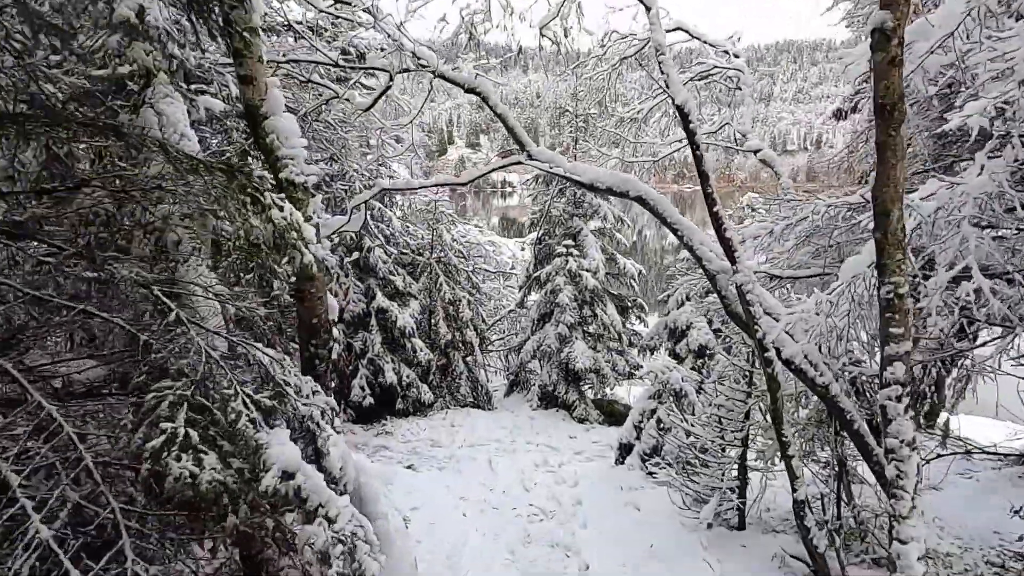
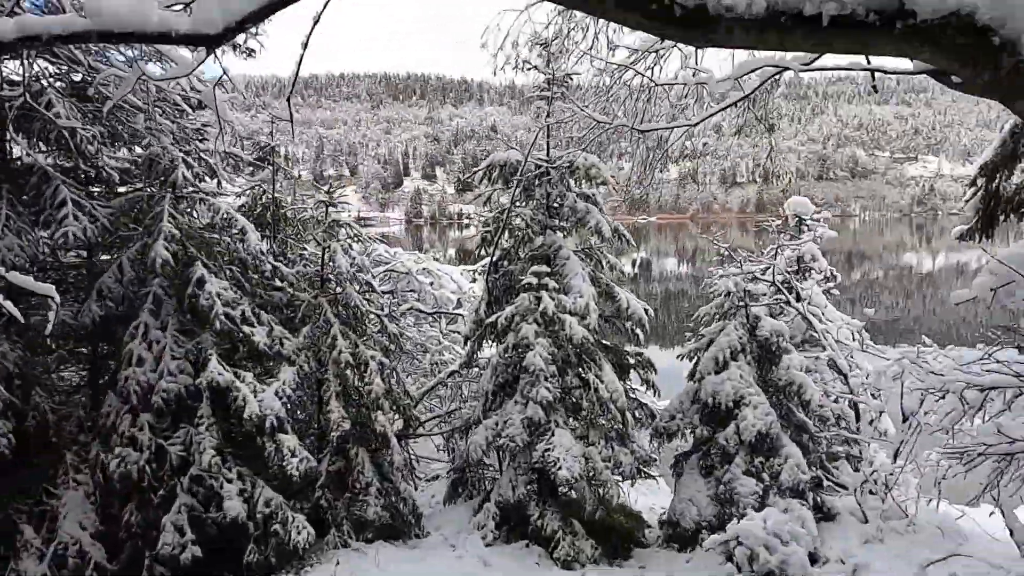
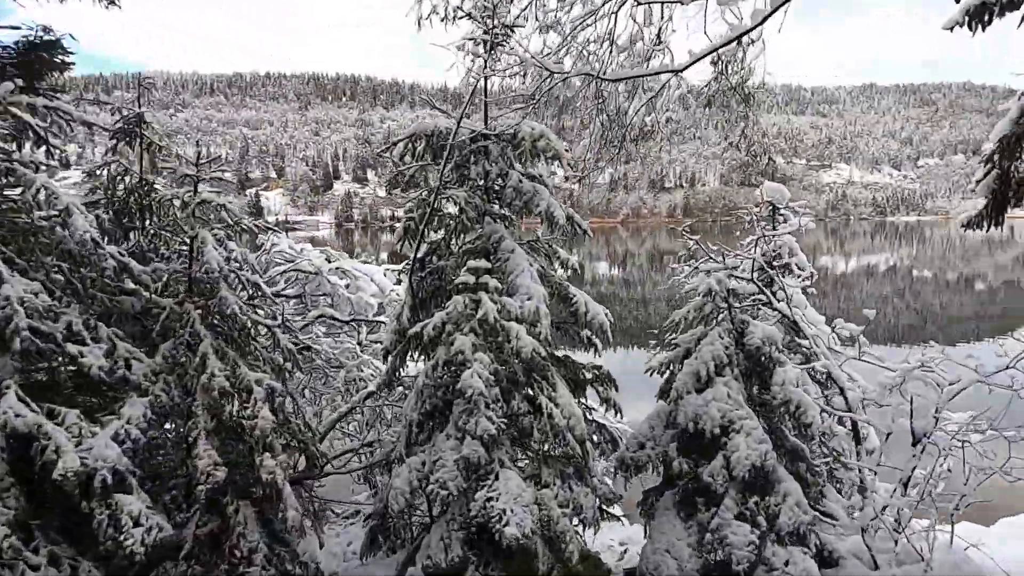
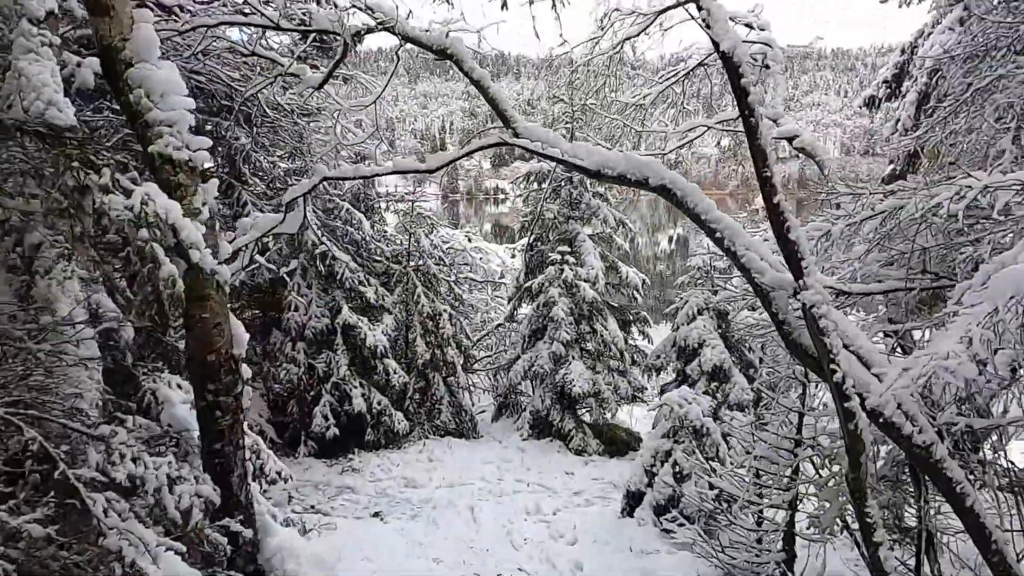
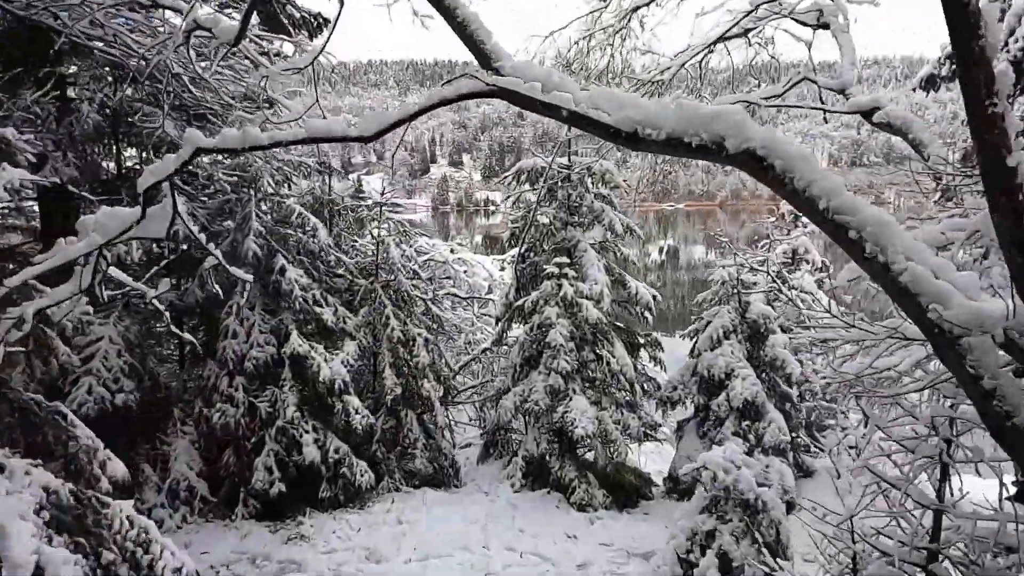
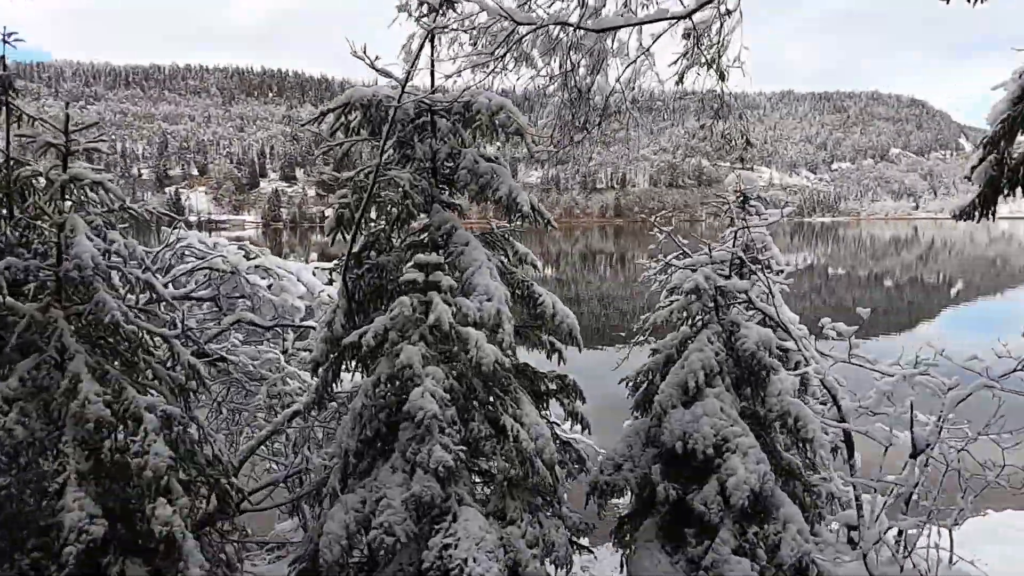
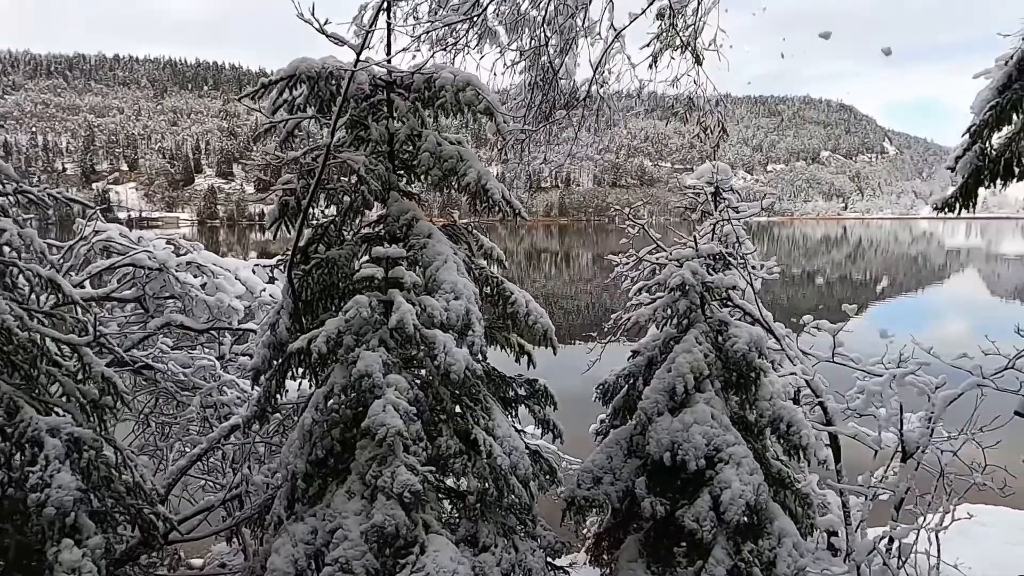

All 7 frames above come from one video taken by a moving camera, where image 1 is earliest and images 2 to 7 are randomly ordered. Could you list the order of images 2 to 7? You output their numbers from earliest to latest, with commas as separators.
4, 5, 2, 3, 6, 7
